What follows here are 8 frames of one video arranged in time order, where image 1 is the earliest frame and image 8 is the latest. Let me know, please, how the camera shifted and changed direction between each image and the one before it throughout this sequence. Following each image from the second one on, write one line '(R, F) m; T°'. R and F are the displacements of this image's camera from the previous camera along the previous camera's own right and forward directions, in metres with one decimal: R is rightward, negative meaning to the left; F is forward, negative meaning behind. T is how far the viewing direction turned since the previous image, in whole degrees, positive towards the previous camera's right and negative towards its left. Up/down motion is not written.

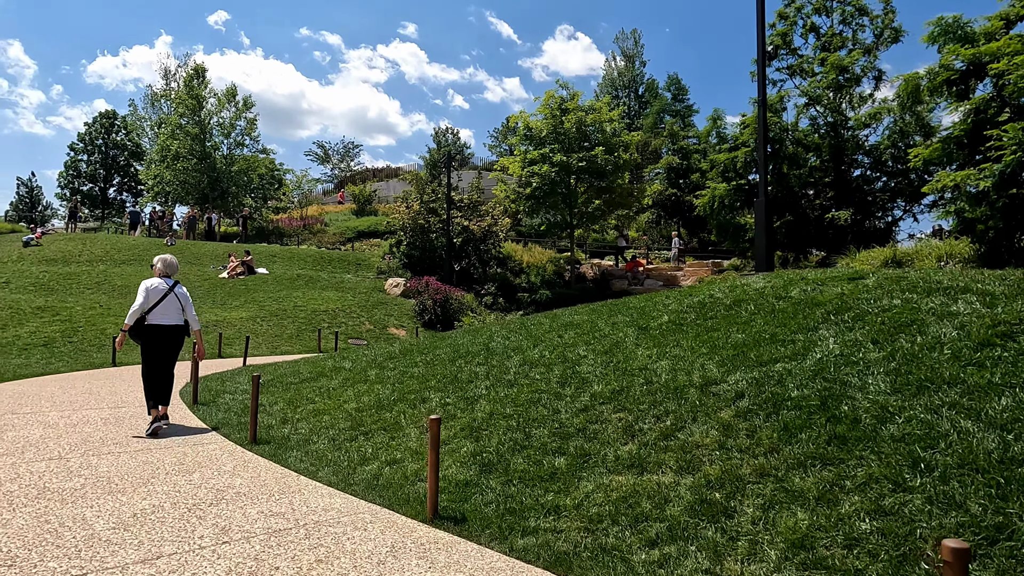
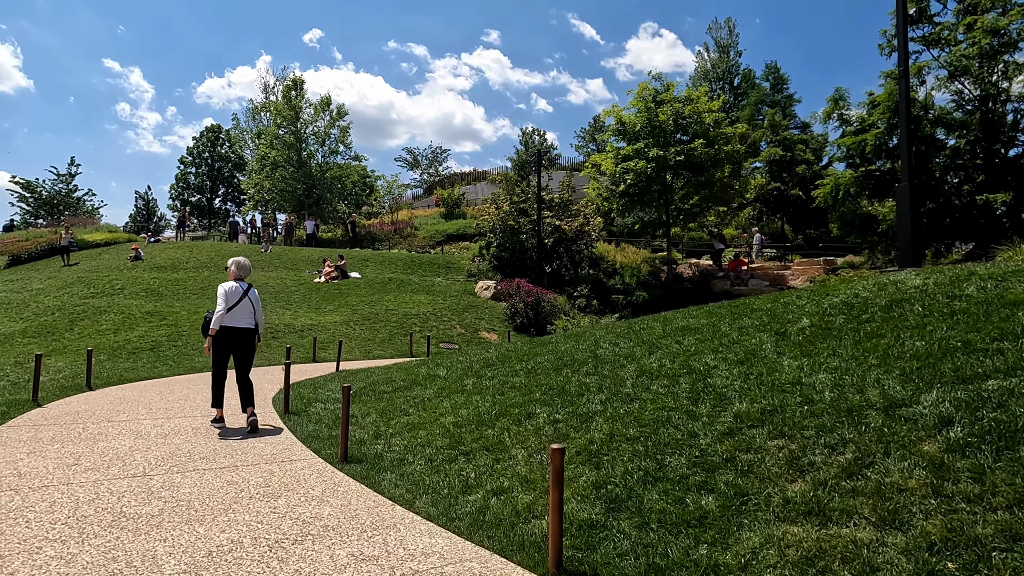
(-0.3, +0.9) m; -7°
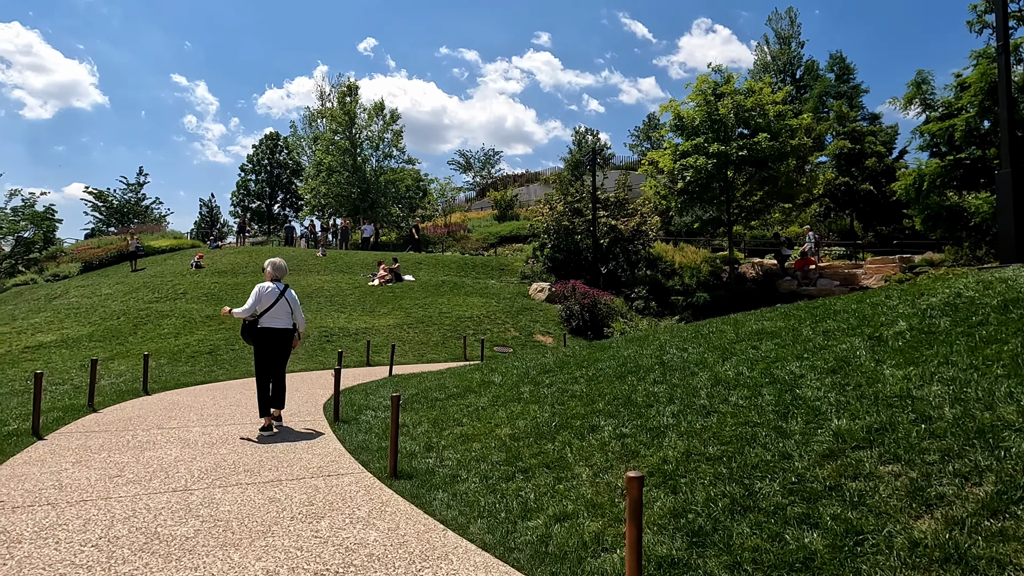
(-0.1, +0.5) m; -5°
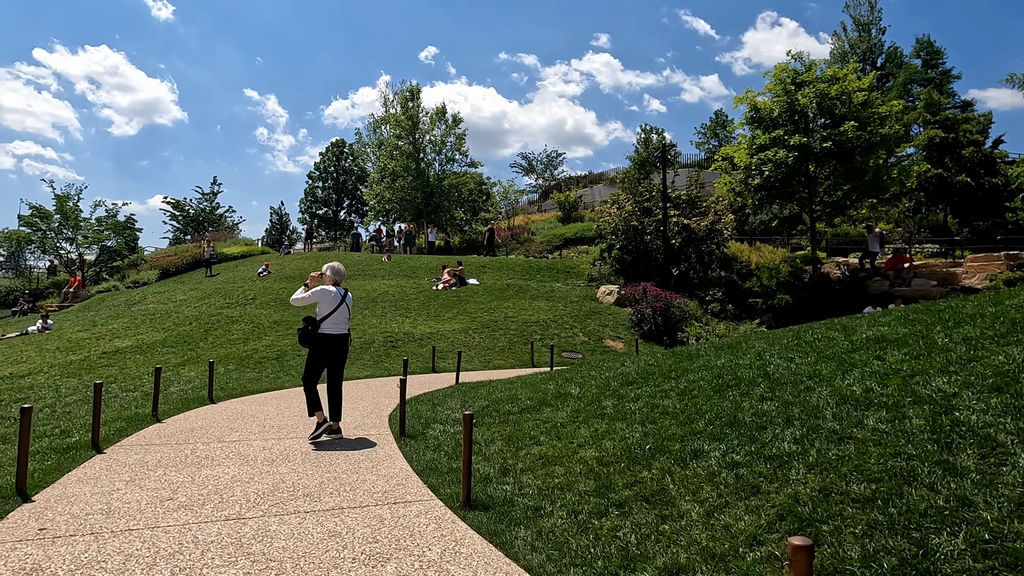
(-0.2, +0.7) m; -5°
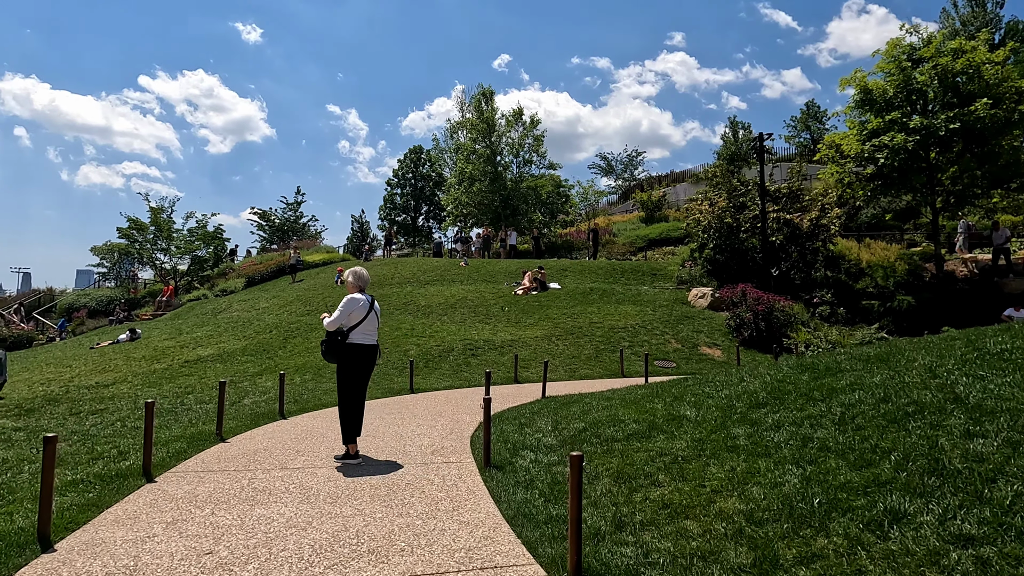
(-0.2, +1.2) m; -7°
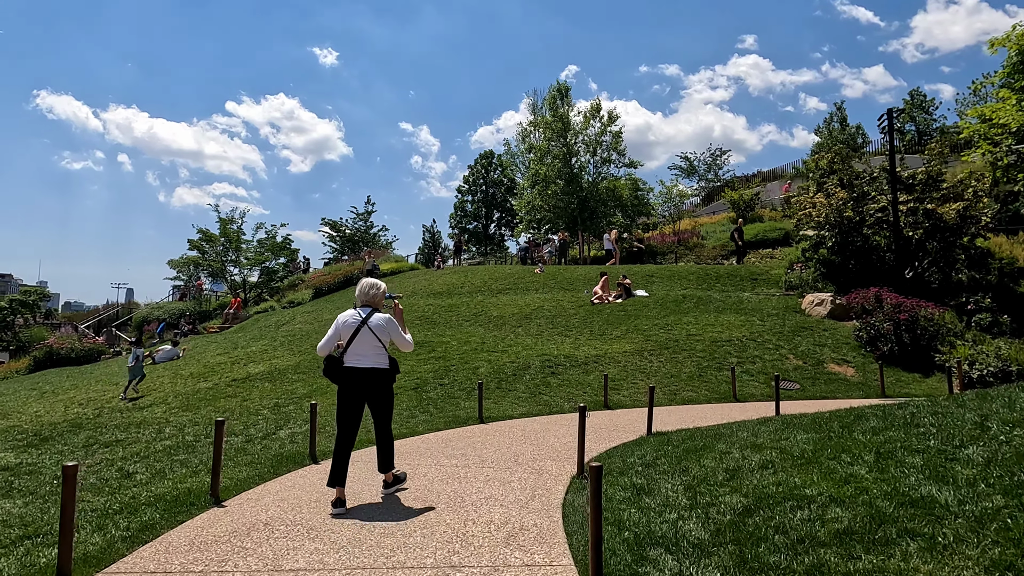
(-0.3, +2.5) m; -6°
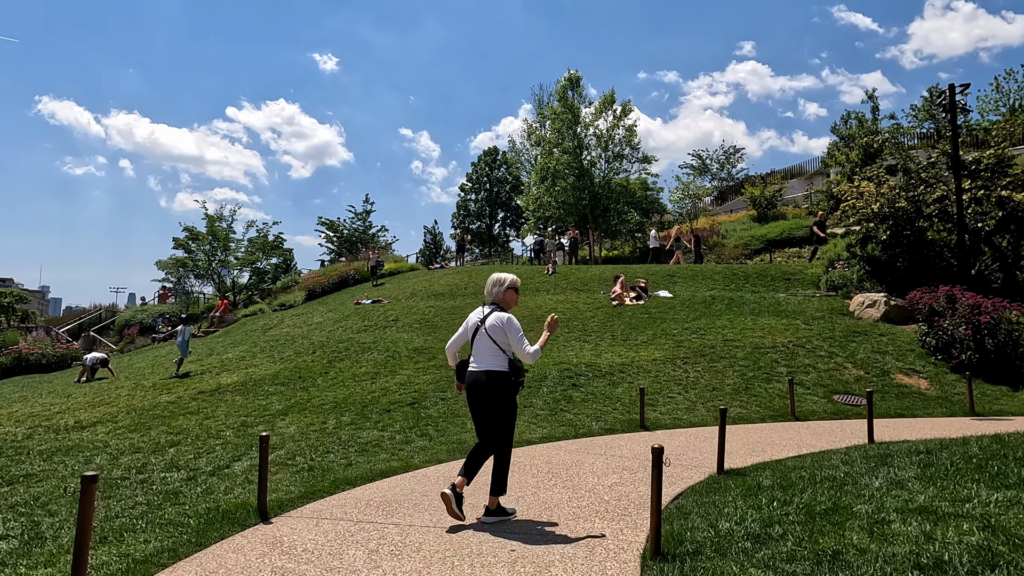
(-0.3, +2.2) m; 0°
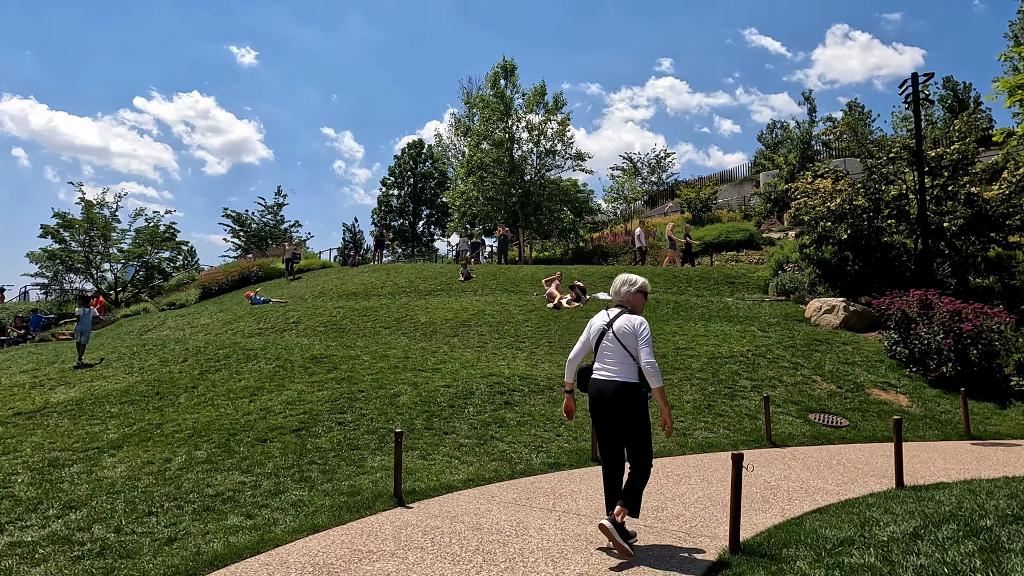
(+0.1, +2.4) m; +7°
